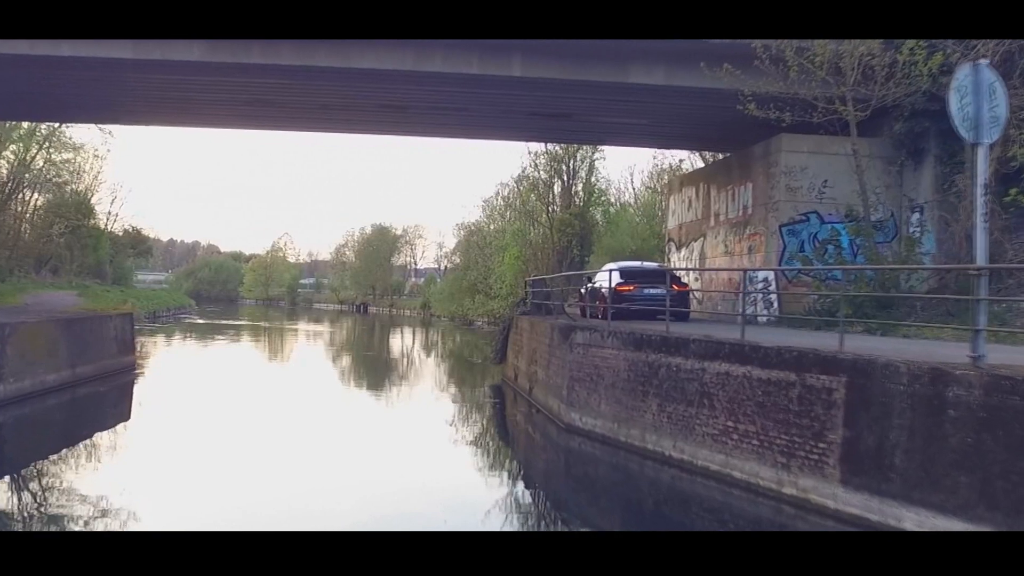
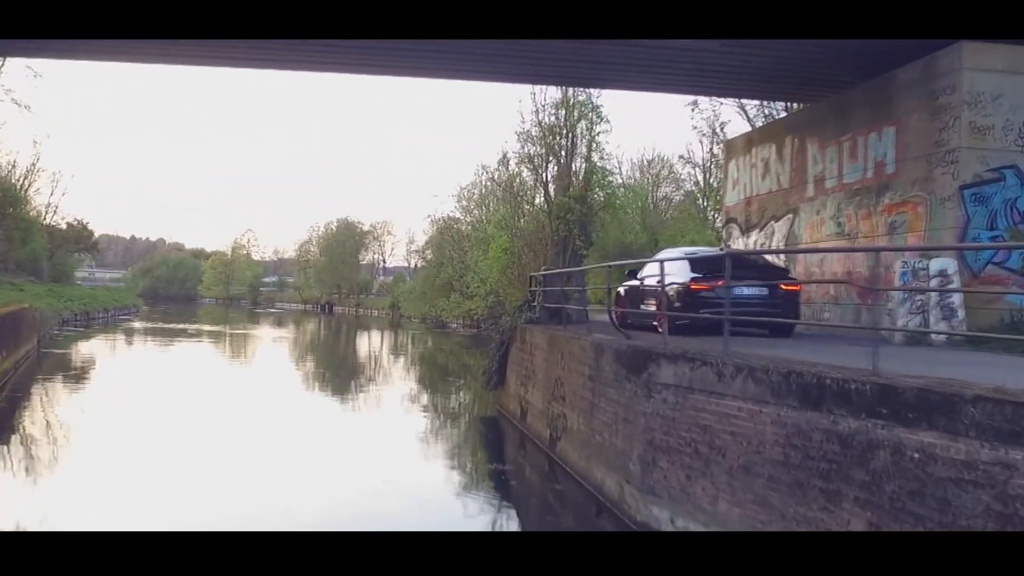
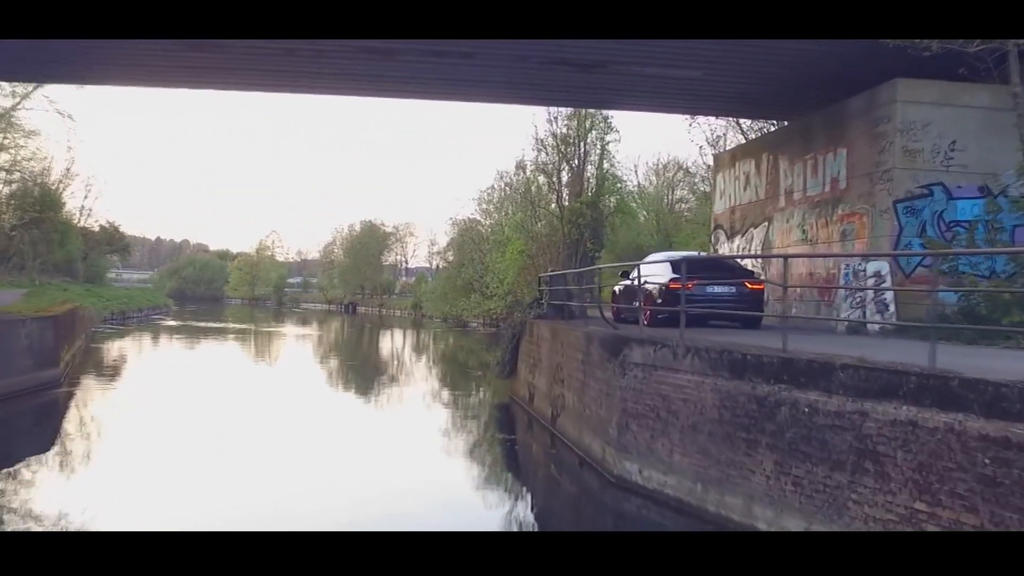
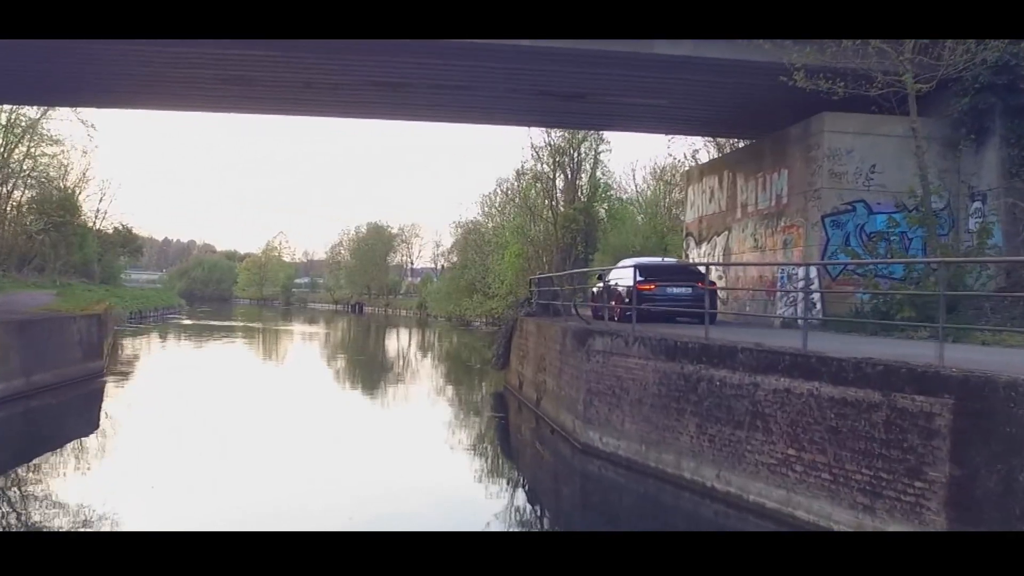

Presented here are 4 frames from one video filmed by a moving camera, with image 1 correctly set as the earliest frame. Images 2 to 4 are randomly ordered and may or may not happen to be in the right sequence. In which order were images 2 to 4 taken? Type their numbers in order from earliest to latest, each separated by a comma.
4, 3, 2
